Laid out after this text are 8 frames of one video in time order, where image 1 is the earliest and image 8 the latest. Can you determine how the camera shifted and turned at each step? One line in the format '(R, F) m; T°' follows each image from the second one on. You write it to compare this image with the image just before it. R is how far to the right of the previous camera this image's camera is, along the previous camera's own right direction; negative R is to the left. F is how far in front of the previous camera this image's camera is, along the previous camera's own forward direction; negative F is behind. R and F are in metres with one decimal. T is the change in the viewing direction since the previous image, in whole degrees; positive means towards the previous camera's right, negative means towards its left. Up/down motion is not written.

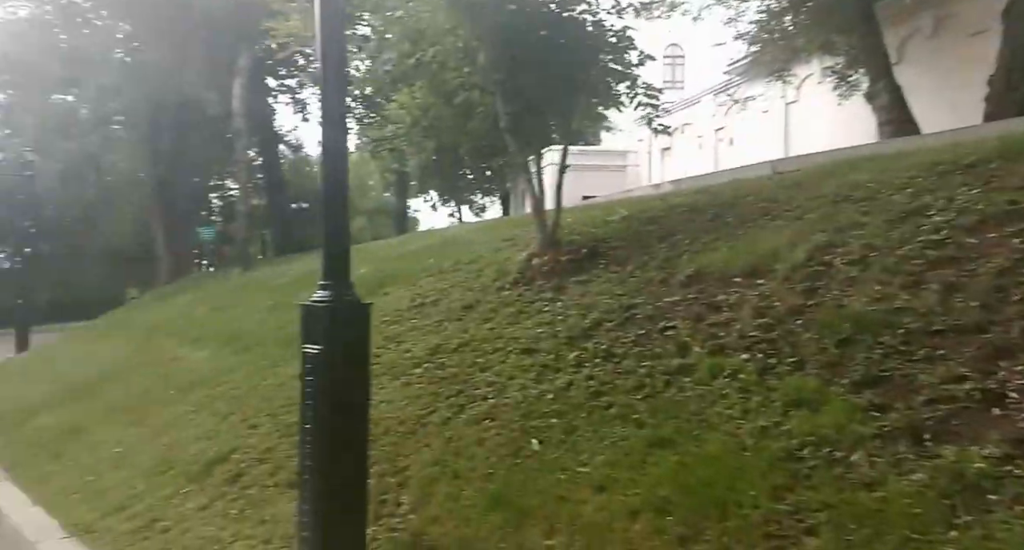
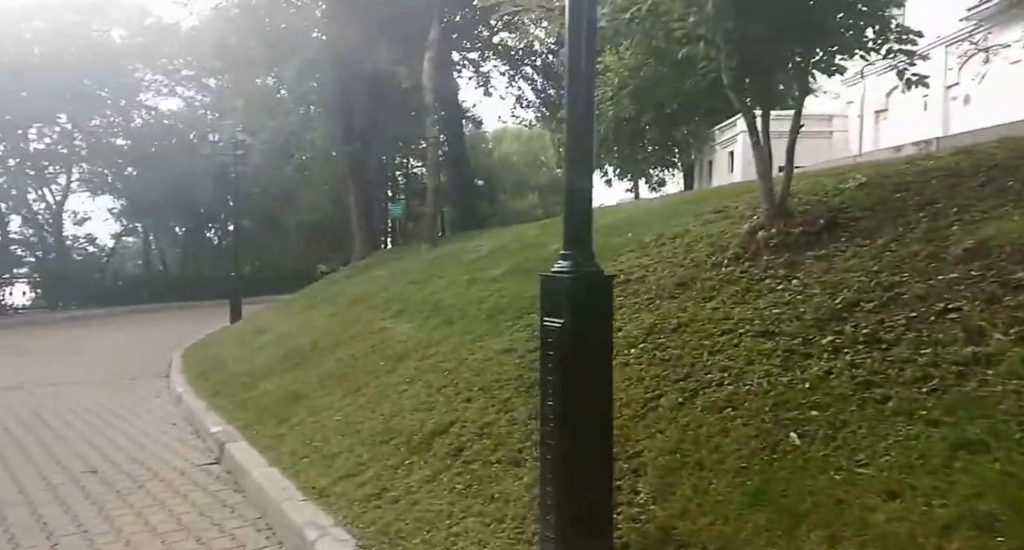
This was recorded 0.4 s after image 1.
(-0.3, +0.2) m; -12°
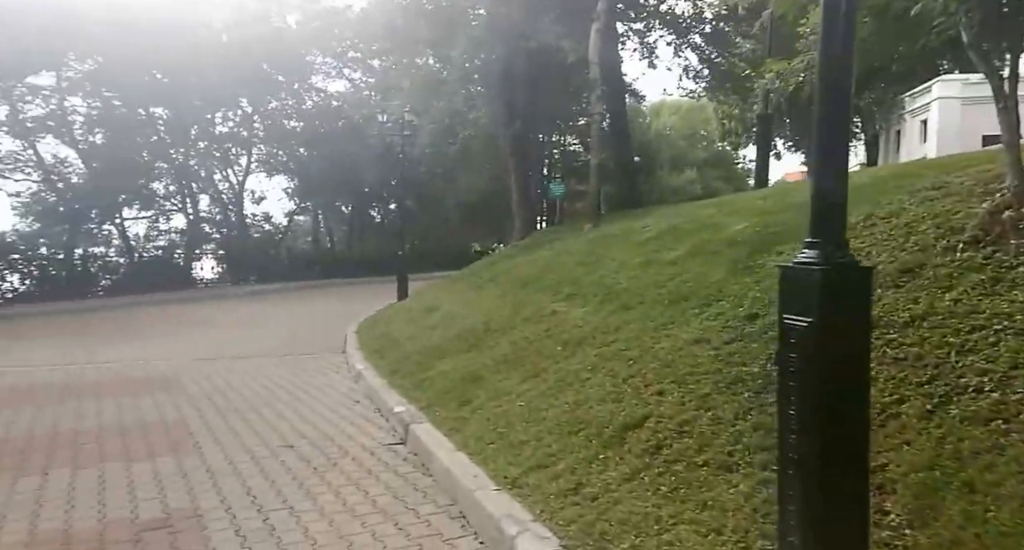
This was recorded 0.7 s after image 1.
(-0.3, +0.2) m; -11°
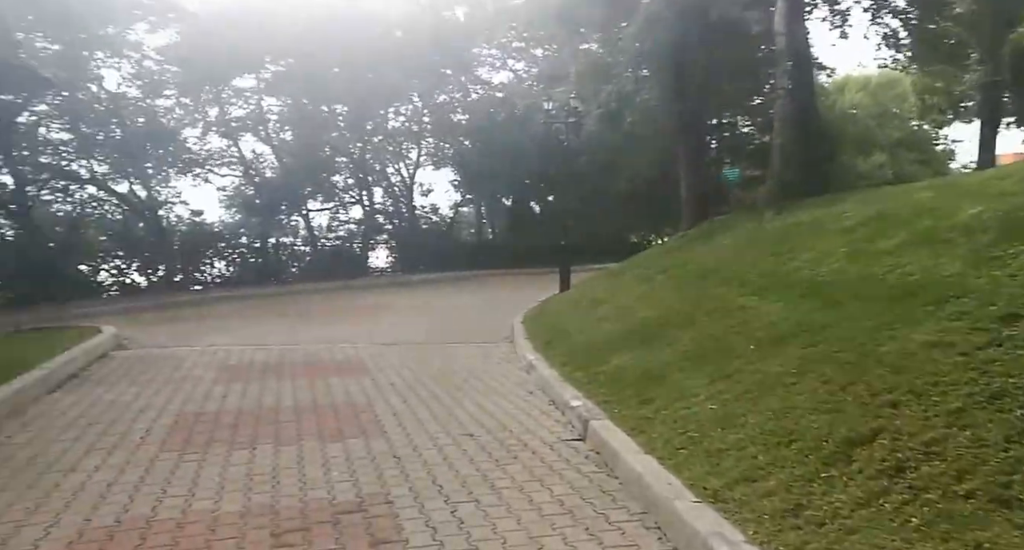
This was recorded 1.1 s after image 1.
(-0.2, +0.3) m; -11°
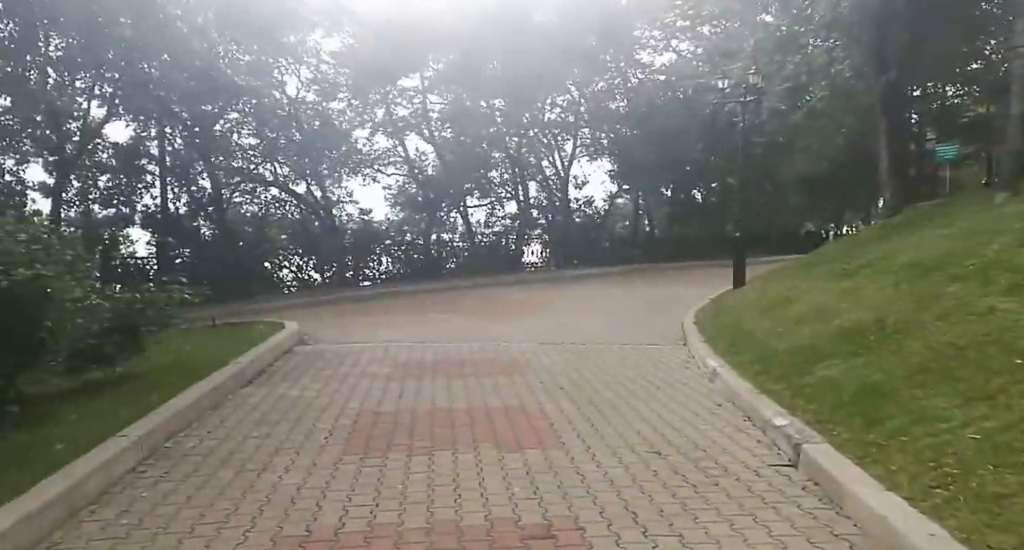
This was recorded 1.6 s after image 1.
(-0.3, +0.6) m; -11°
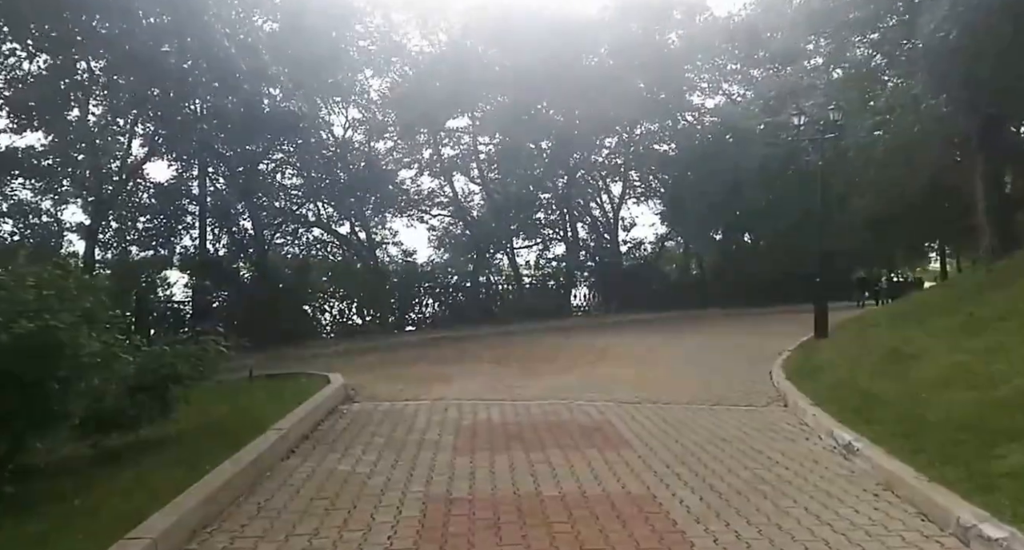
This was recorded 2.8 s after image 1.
(-0.5, +1.2) m; -3°
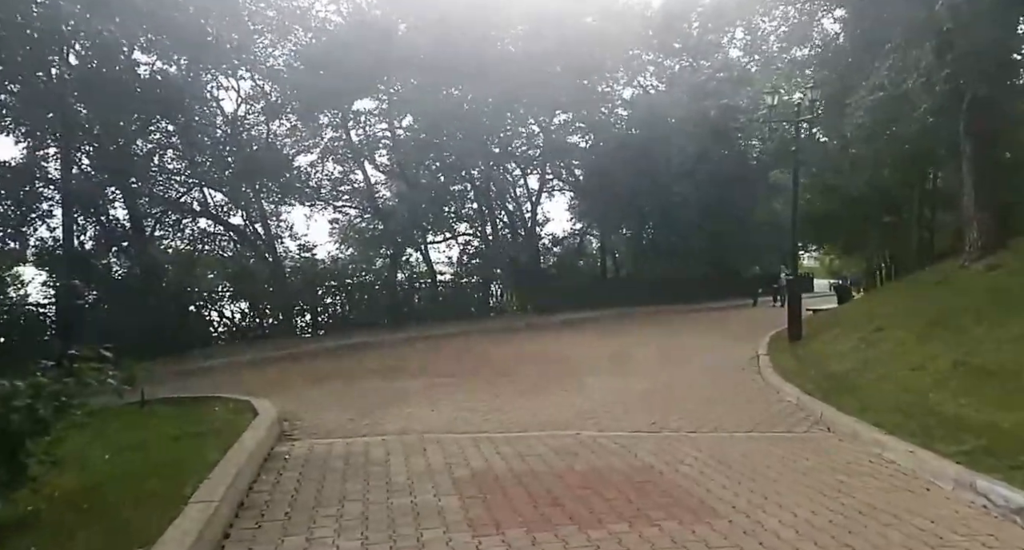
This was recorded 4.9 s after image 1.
(-1.0, +2.1) m; +9°
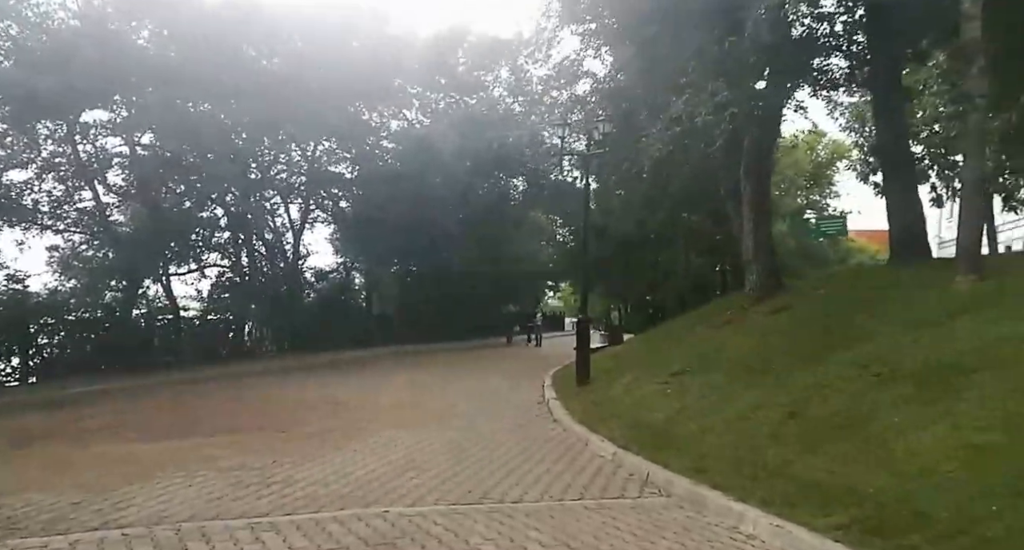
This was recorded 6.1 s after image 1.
(-0.3, +1.3) m; +18°
